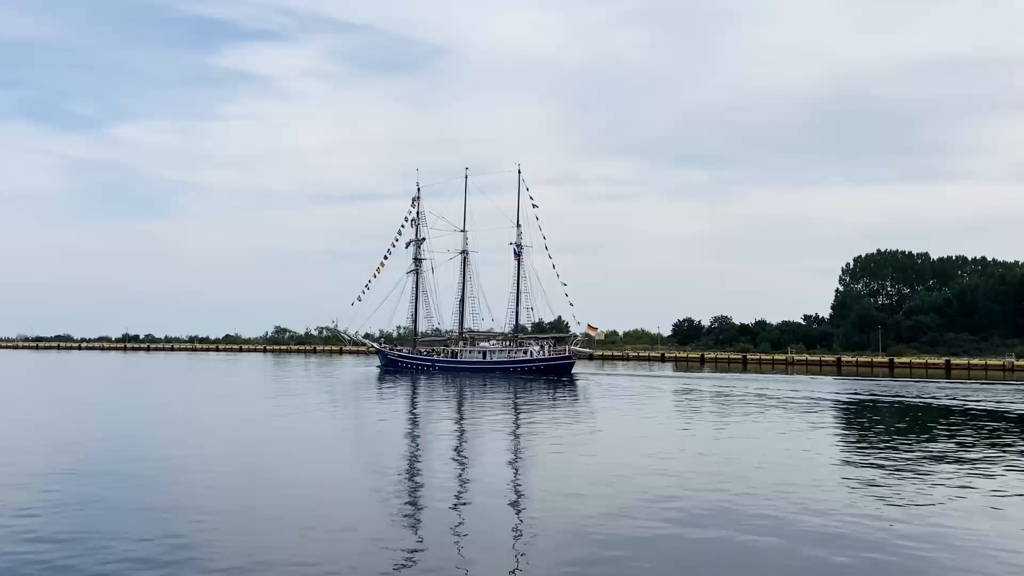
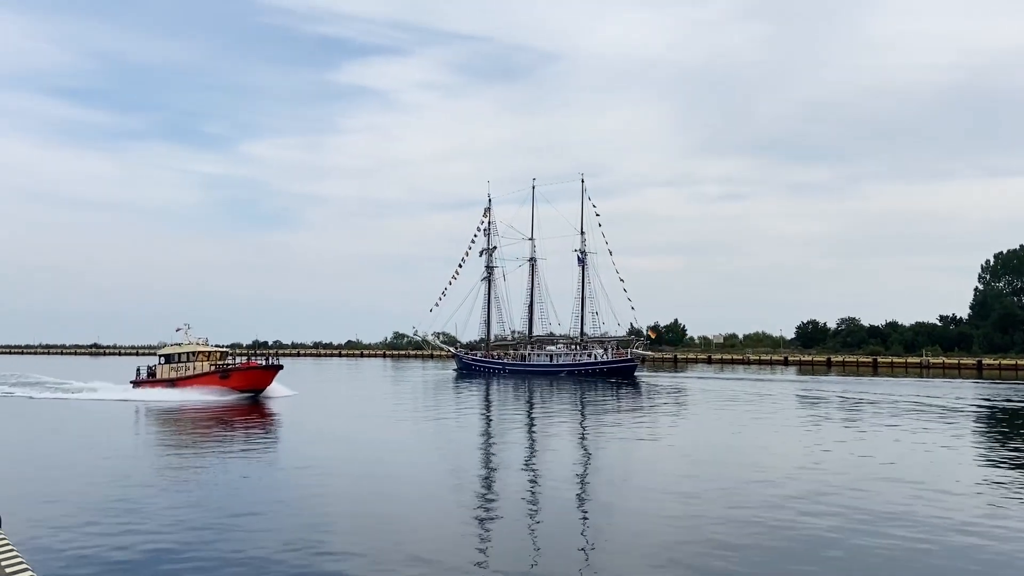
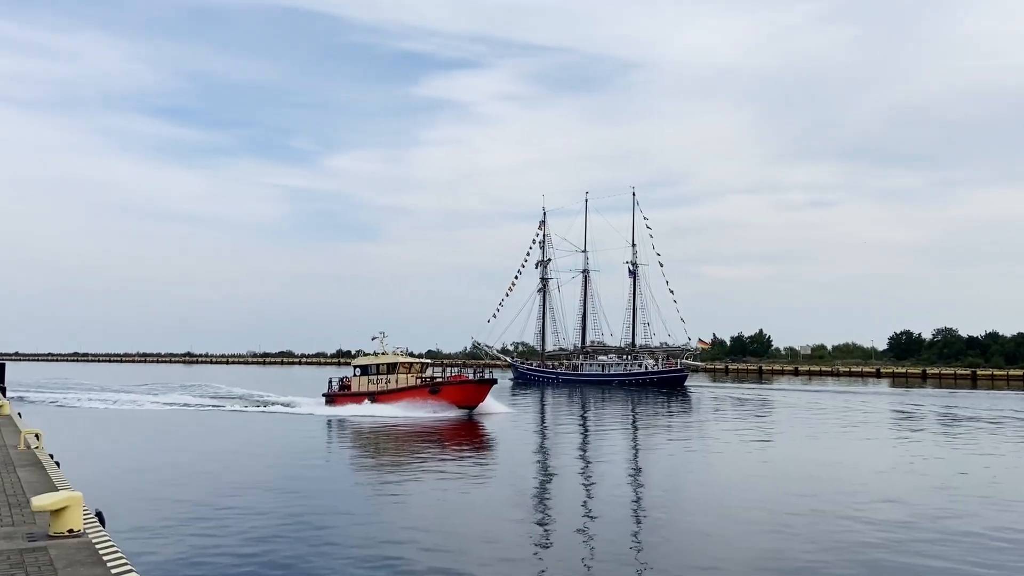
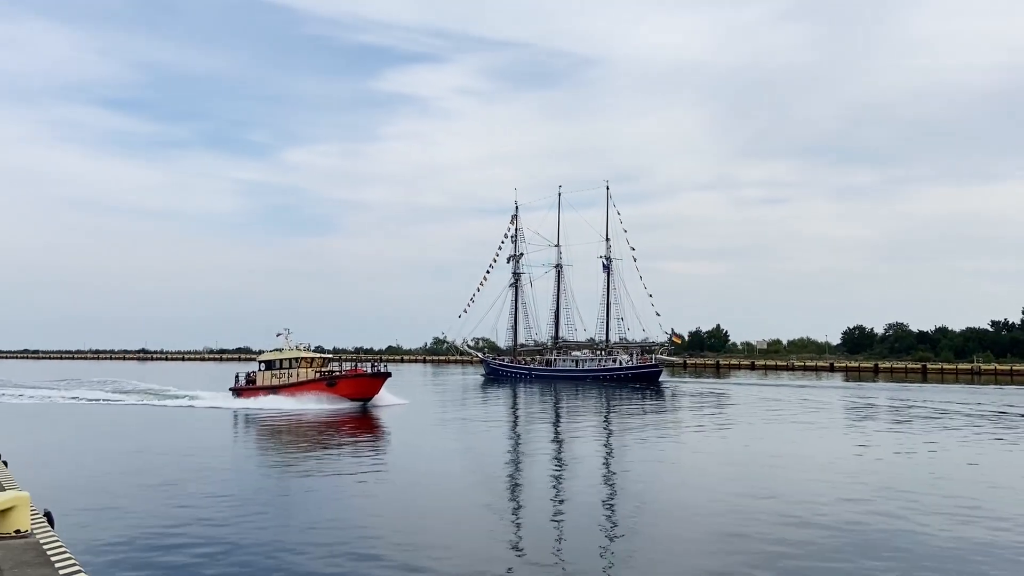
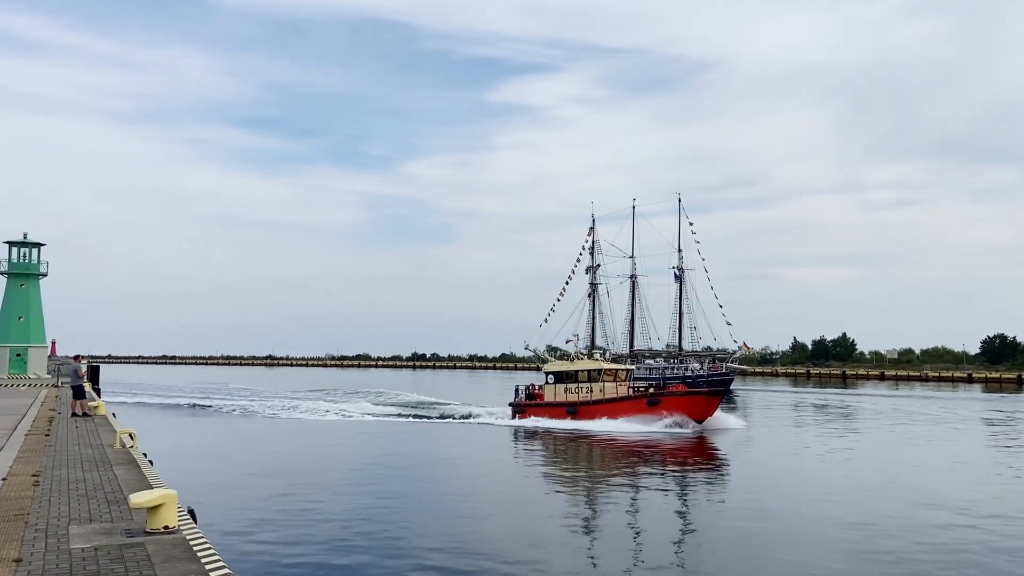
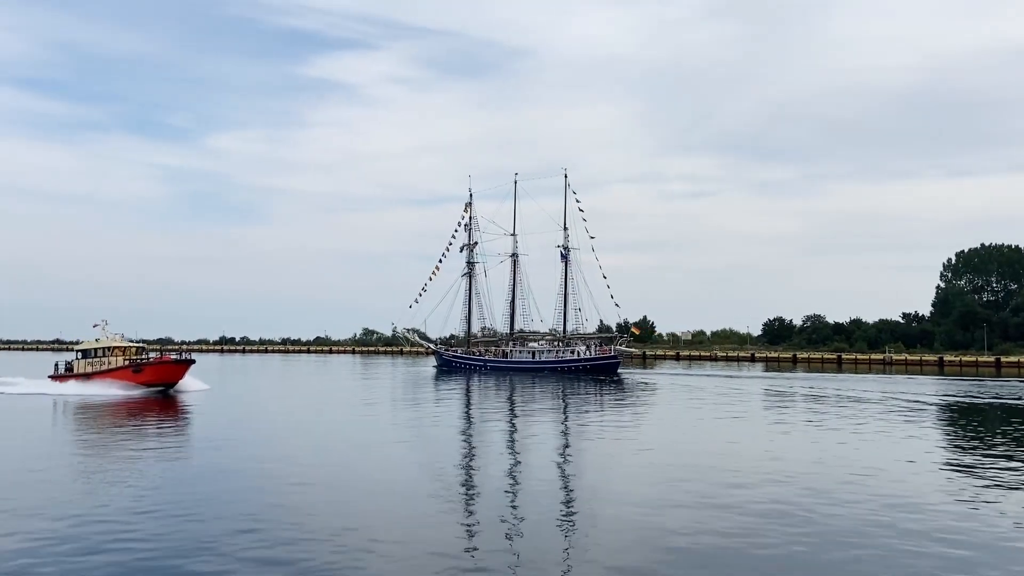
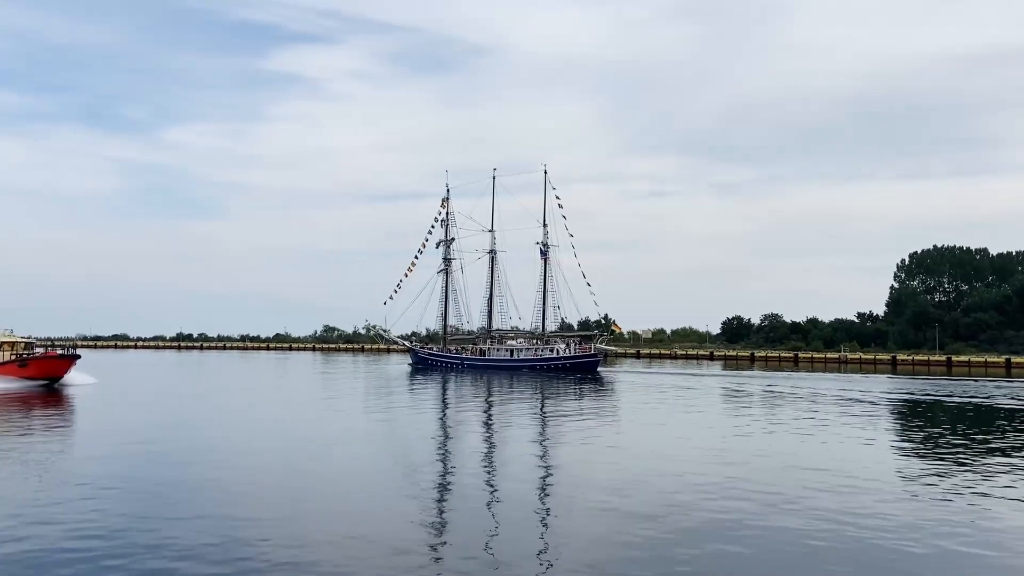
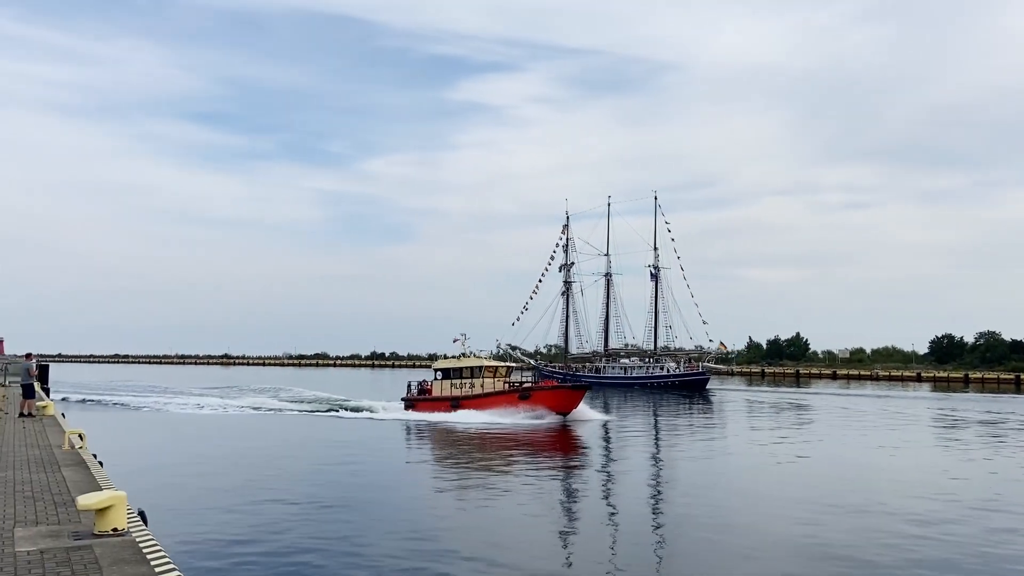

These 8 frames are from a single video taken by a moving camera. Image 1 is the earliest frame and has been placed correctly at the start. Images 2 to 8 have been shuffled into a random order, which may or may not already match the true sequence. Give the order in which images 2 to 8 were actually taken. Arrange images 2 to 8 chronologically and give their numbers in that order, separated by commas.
7, 6, 2, 4, 3, 8, 5
